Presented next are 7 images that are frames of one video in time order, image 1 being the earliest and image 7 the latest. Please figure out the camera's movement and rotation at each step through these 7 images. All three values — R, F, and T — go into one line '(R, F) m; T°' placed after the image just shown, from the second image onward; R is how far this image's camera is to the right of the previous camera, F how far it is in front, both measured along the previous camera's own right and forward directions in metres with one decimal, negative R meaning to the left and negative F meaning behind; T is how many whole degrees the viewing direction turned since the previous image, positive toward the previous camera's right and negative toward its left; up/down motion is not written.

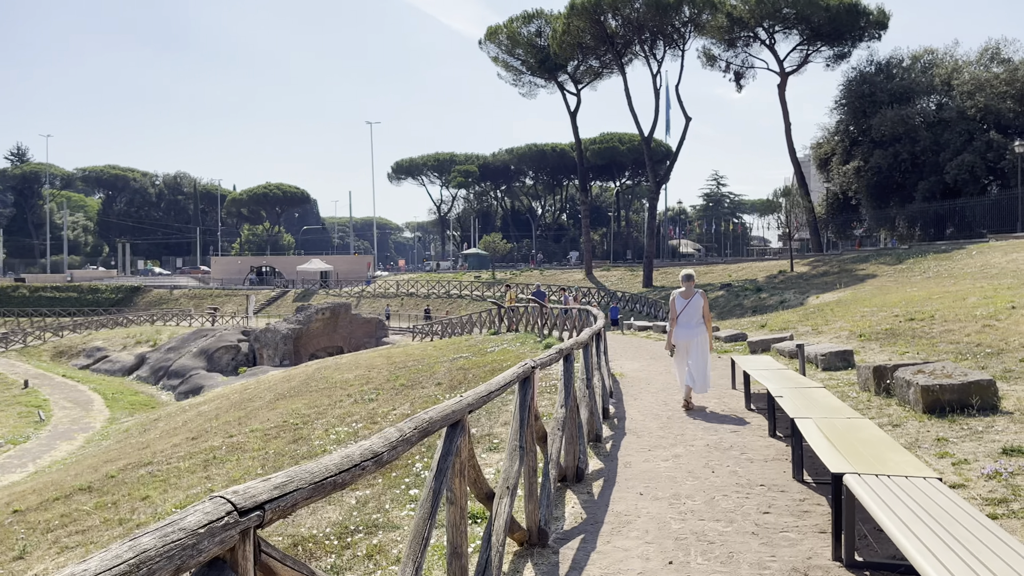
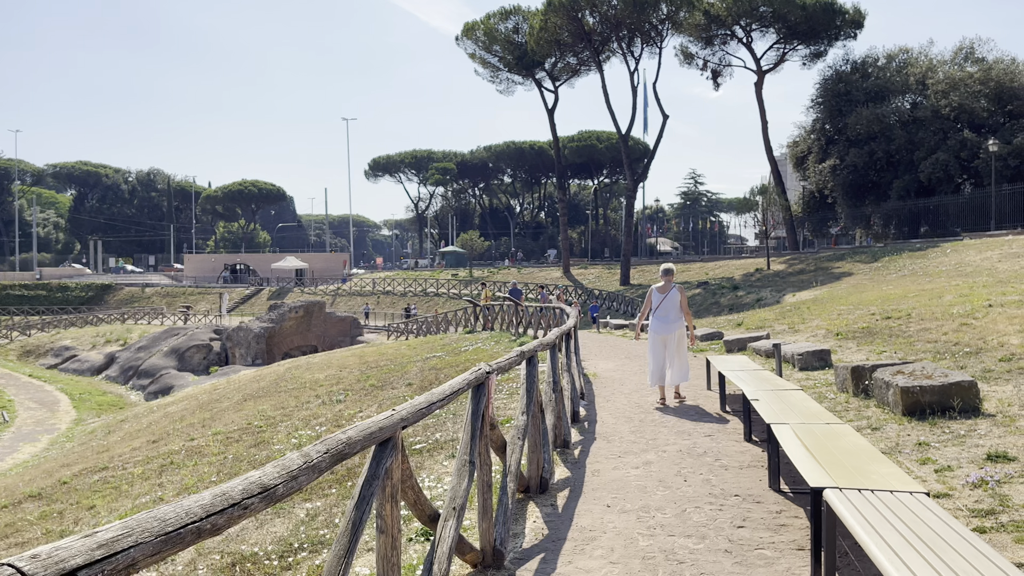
(+0.1, +0.3) m; +1°
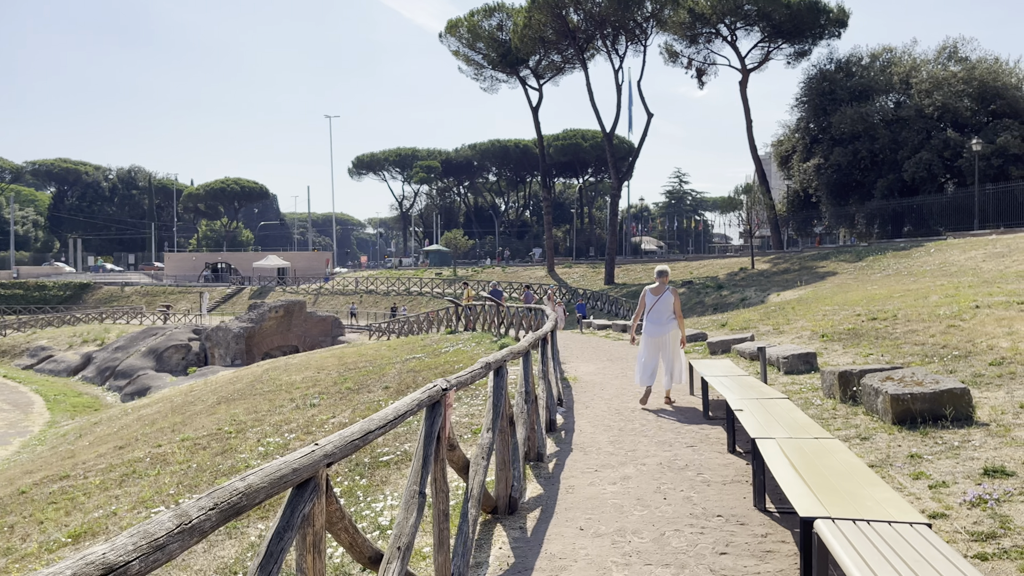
(+0.1, +0.3) m; +1°
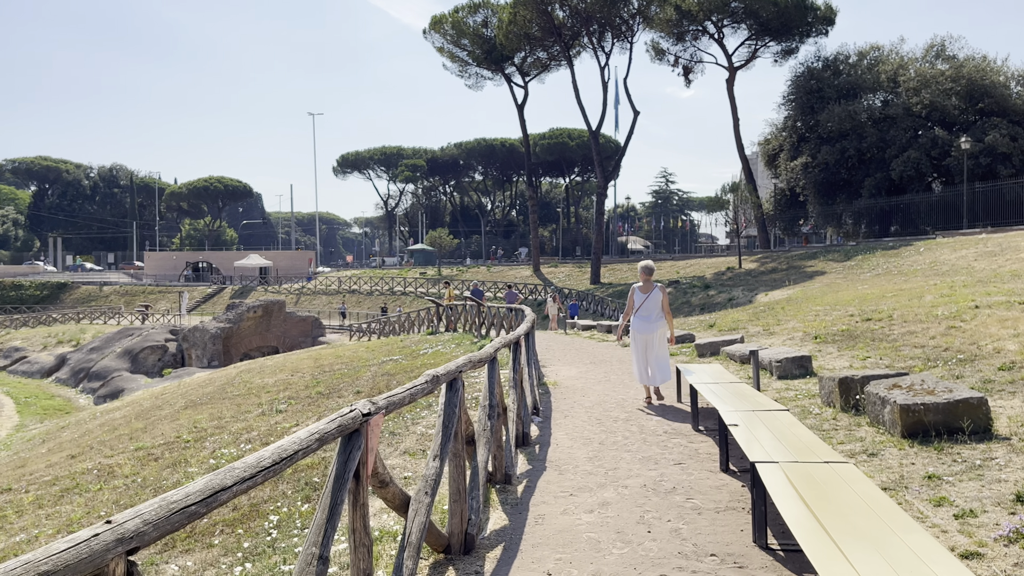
(+0.1, +0.6) m; +1°
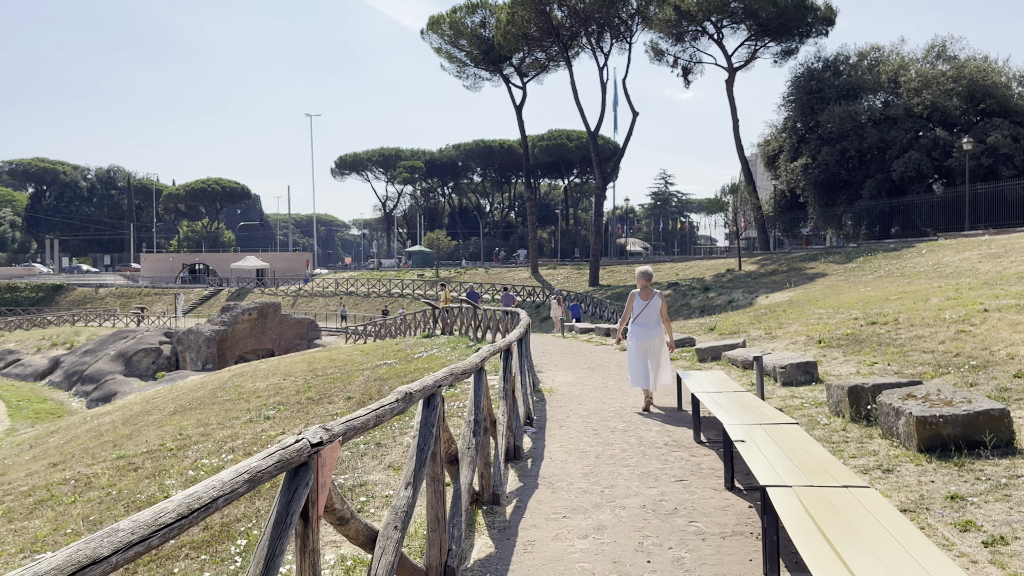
(+0.1, +0.3) m; 0°
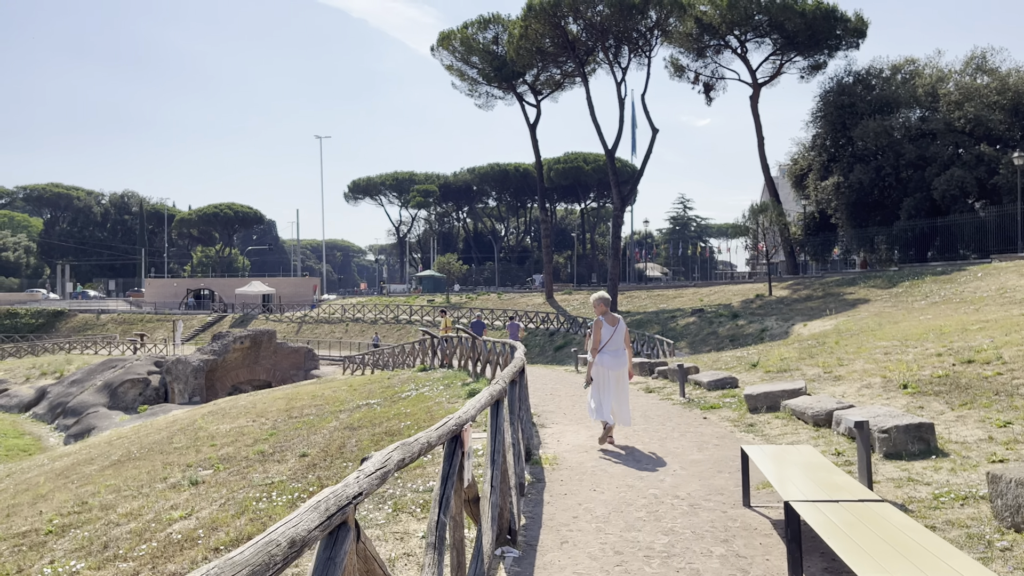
(+0.2, +2.4) m; -1°
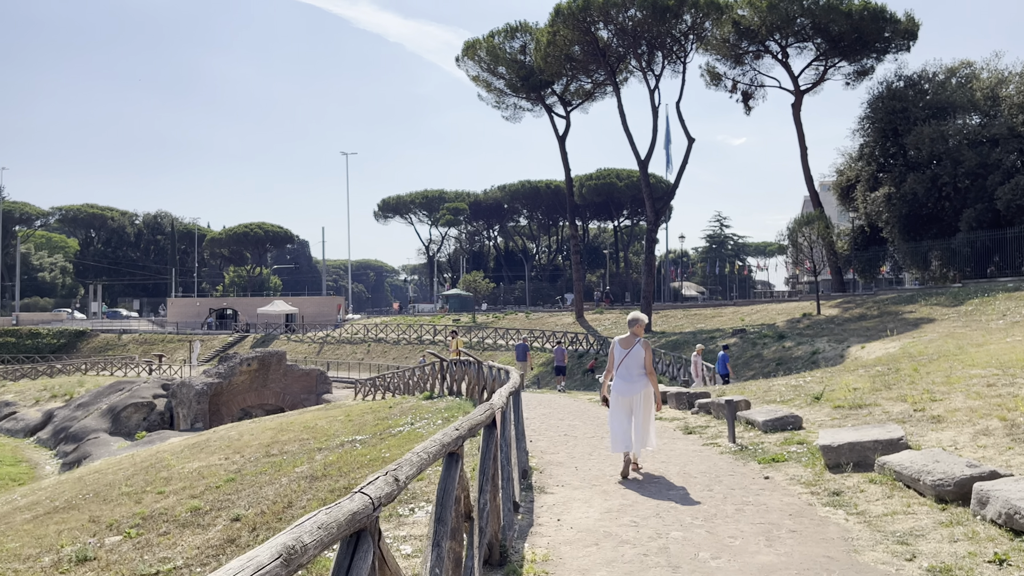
(+0.3, +2.2) m; -2°
